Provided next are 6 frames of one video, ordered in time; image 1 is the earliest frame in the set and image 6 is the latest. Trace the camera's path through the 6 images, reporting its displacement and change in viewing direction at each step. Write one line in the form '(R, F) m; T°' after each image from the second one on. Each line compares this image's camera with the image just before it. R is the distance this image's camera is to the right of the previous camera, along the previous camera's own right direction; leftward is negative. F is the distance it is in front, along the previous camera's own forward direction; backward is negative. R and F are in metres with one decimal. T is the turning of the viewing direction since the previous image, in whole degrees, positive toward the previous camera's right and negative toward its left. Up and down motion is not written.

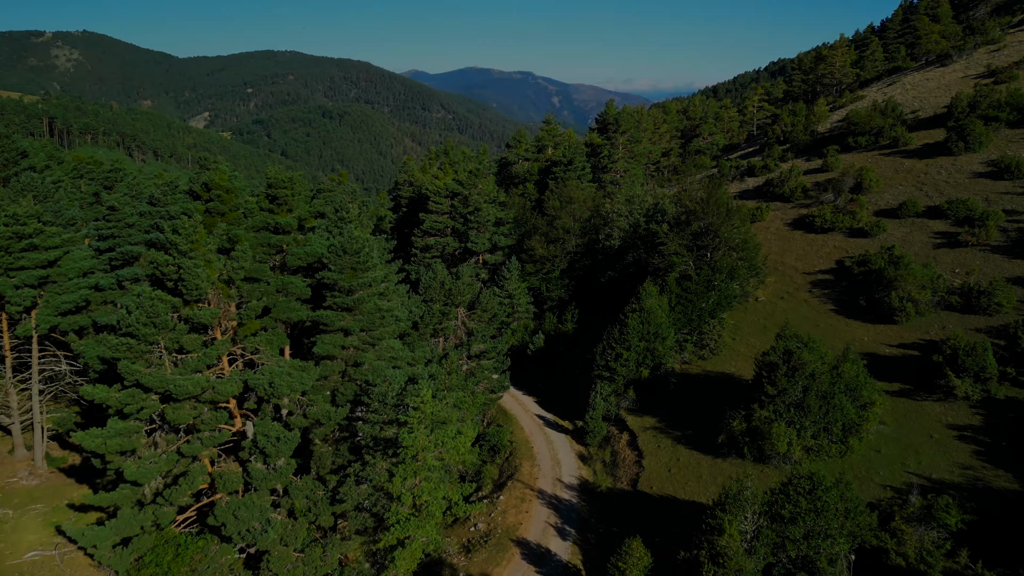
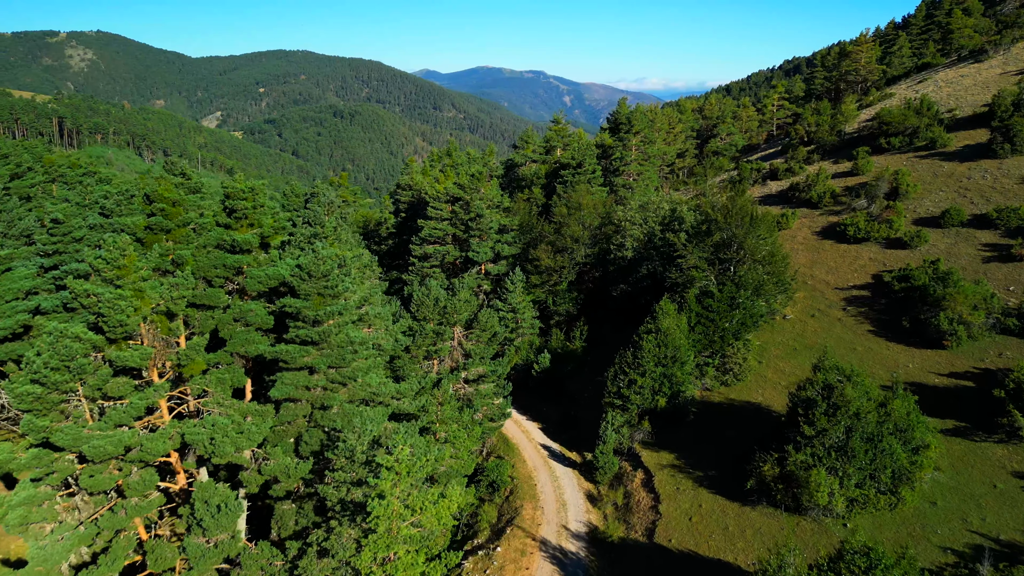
(+0.4, +3.4) m; -1°
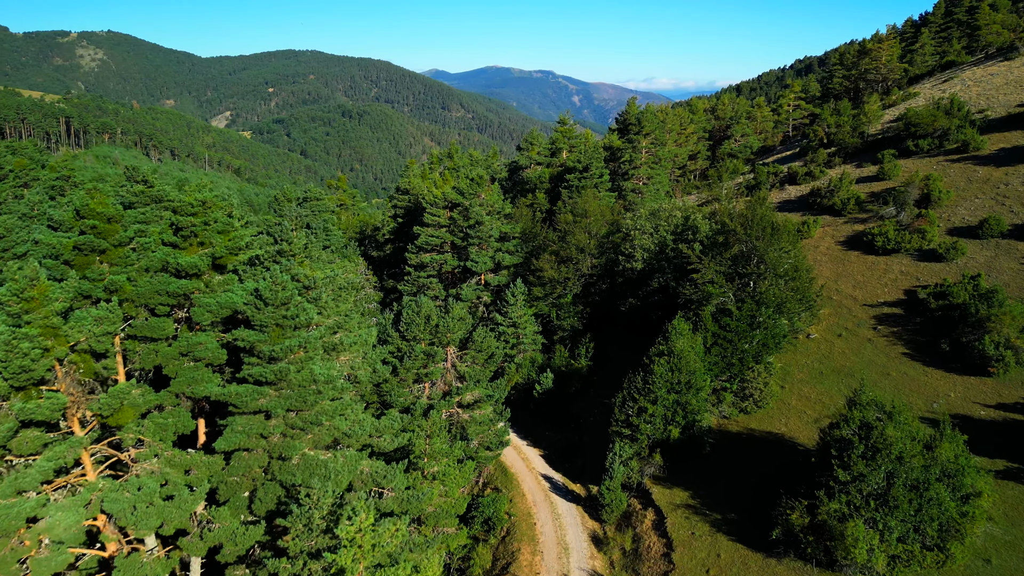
(+0.4, +2.8) m; -1°
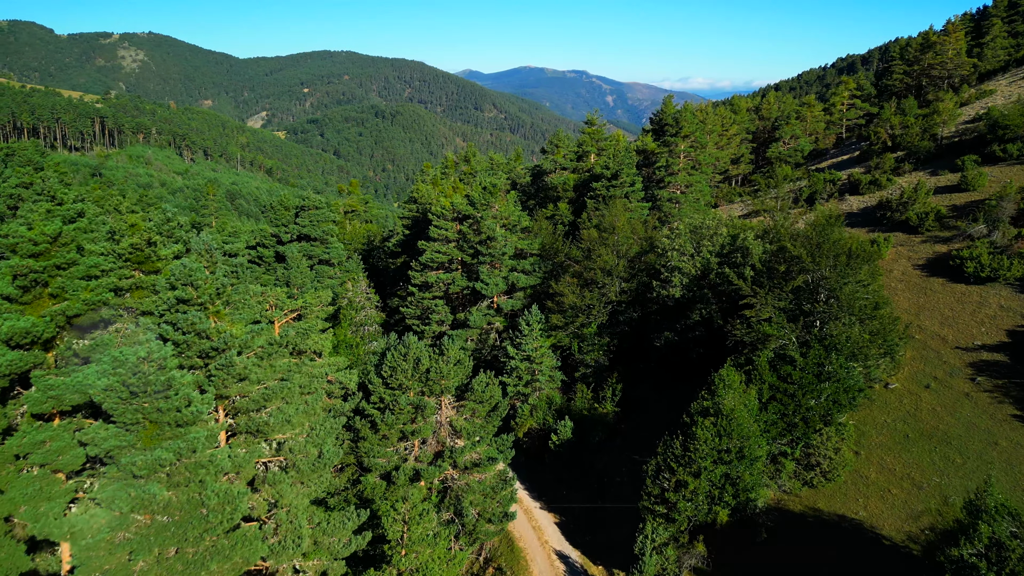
(+0.8, +5.5) m; -3°
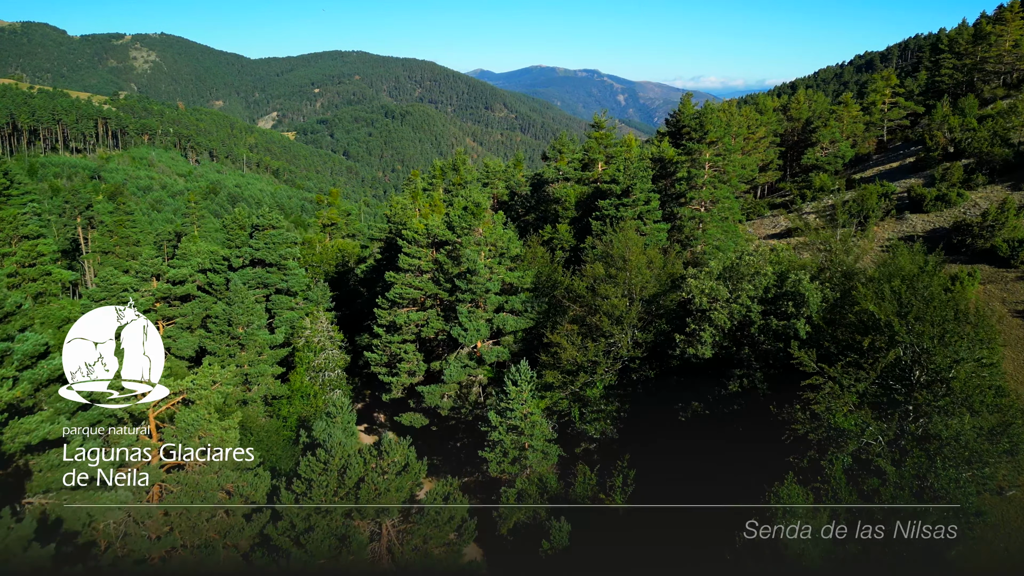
(+1.1, +7.1) m; -1°
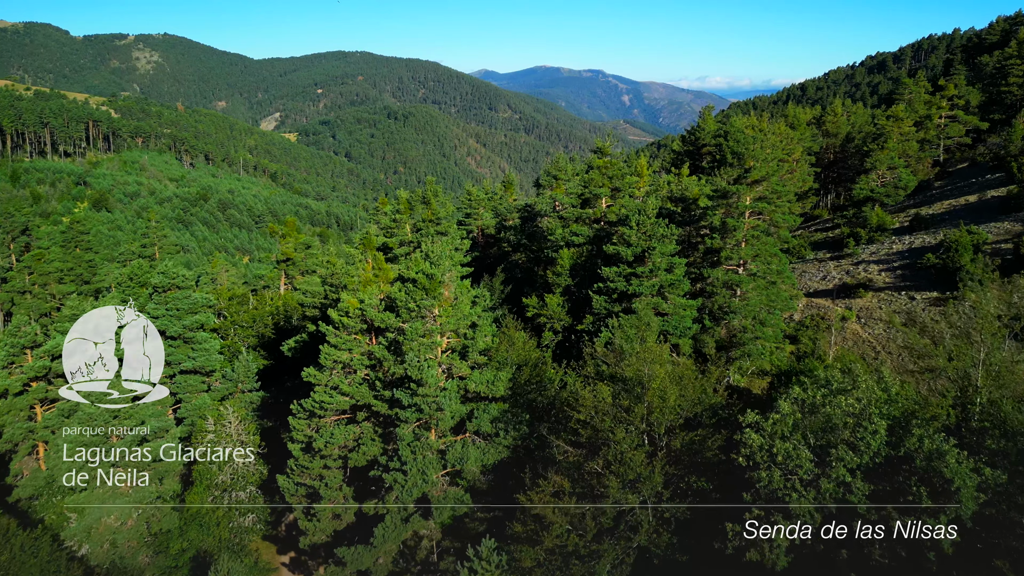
(+1.2, +9.0) m; 0°
